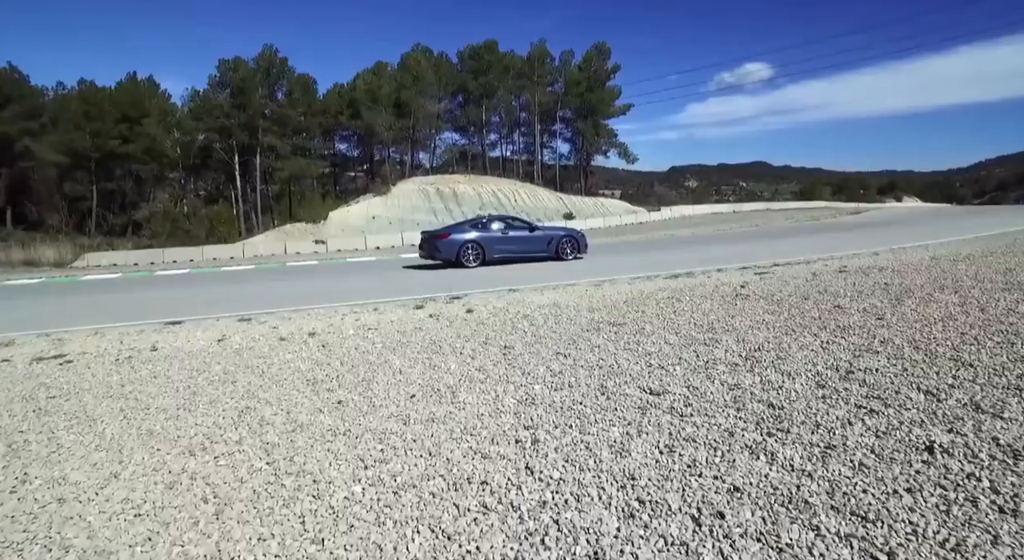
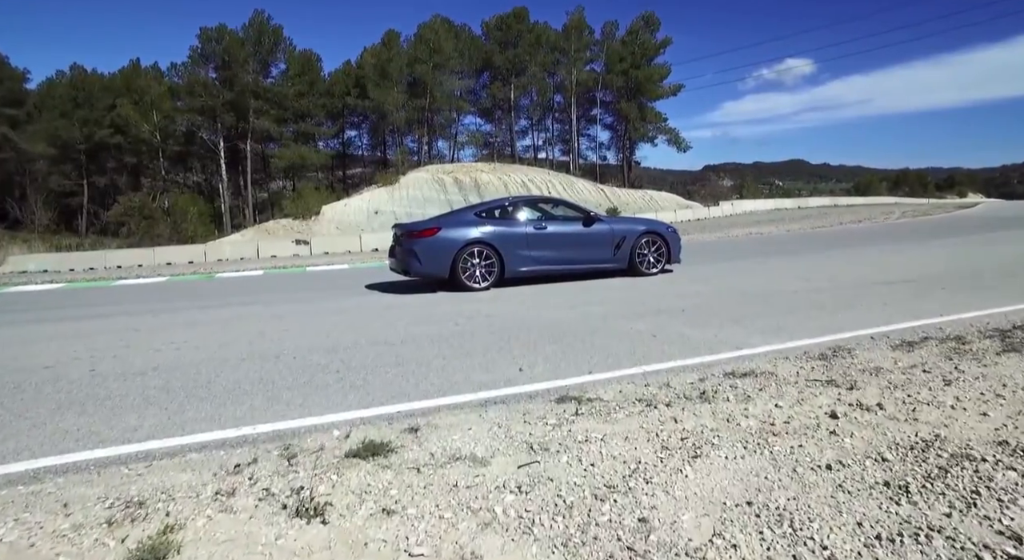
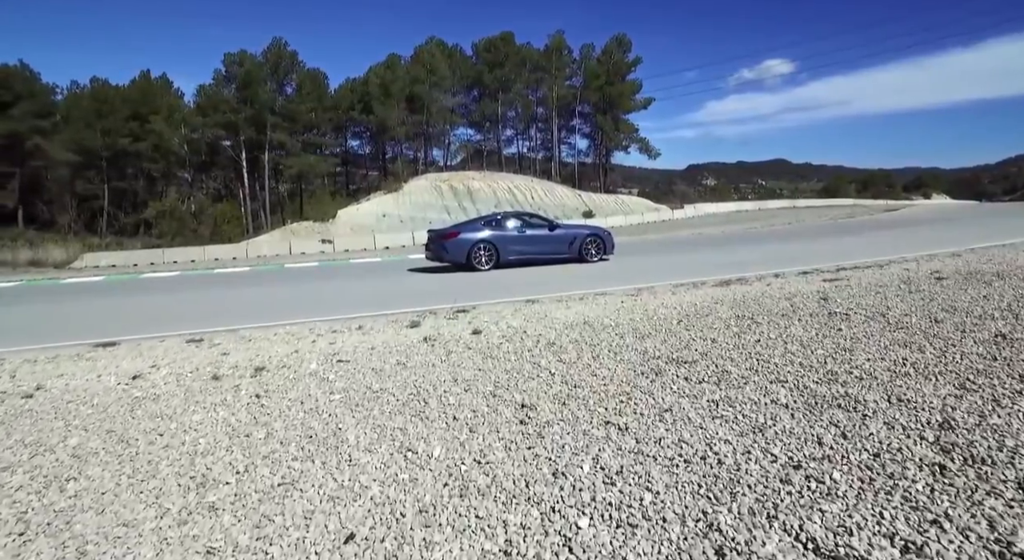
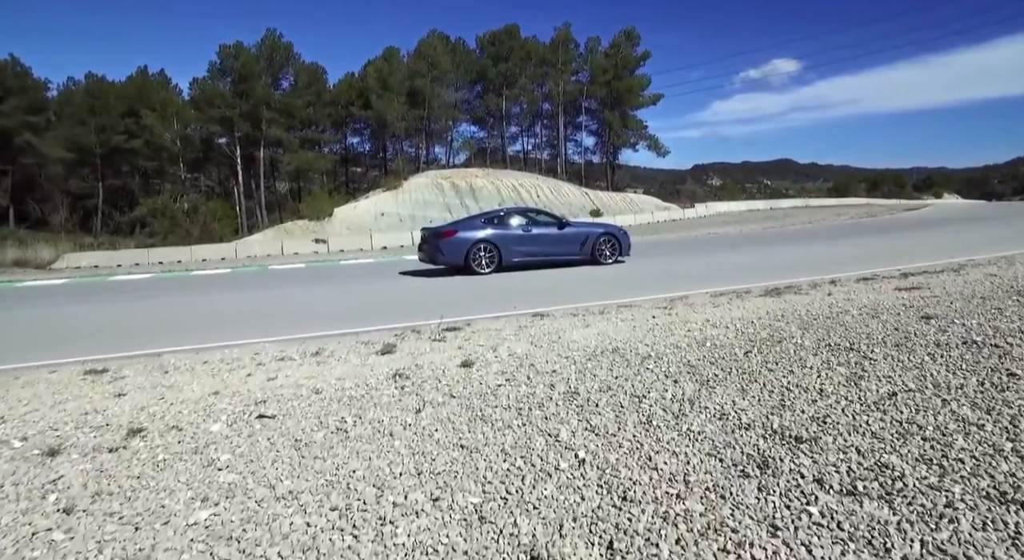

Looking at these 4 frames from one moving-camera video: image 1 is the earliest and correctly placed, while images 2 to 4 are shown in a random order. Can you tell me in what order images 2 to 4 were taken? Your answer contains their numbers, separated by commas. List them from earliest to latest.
3, 4, 2
